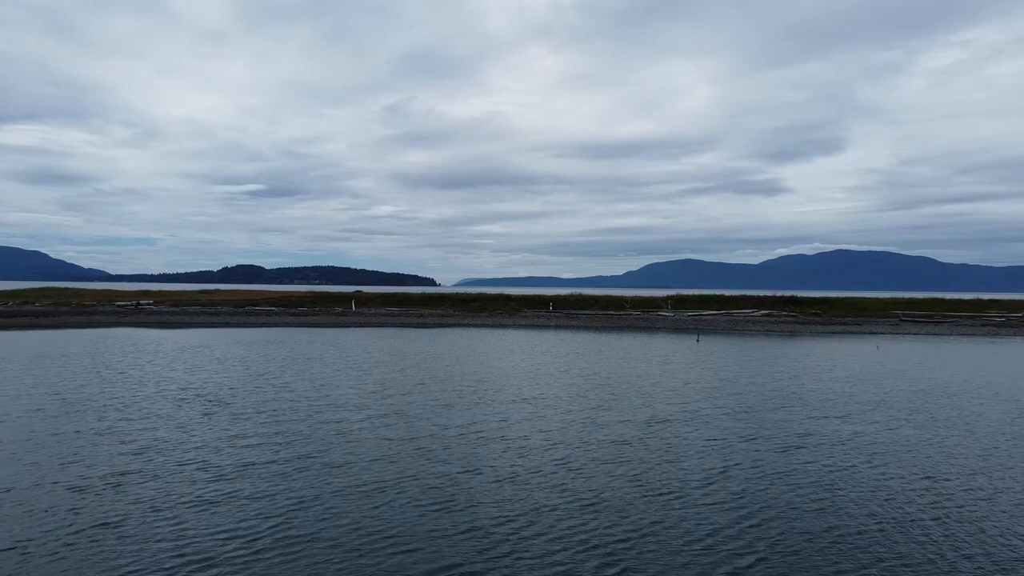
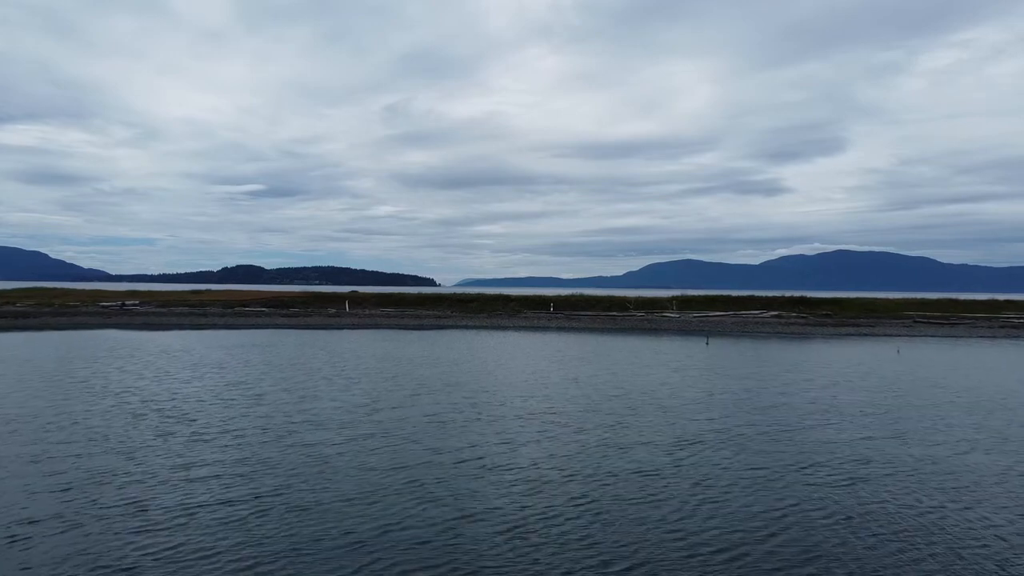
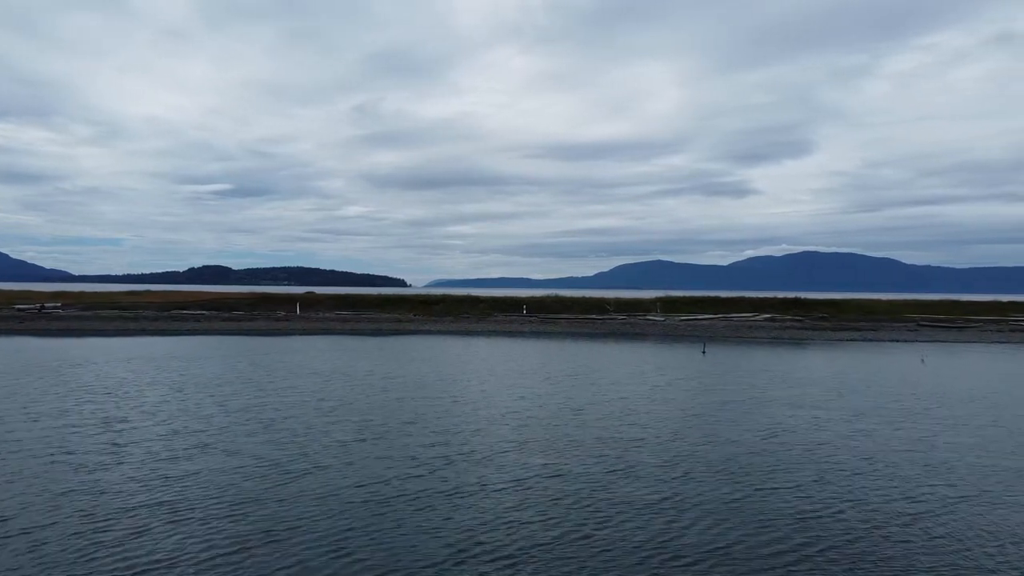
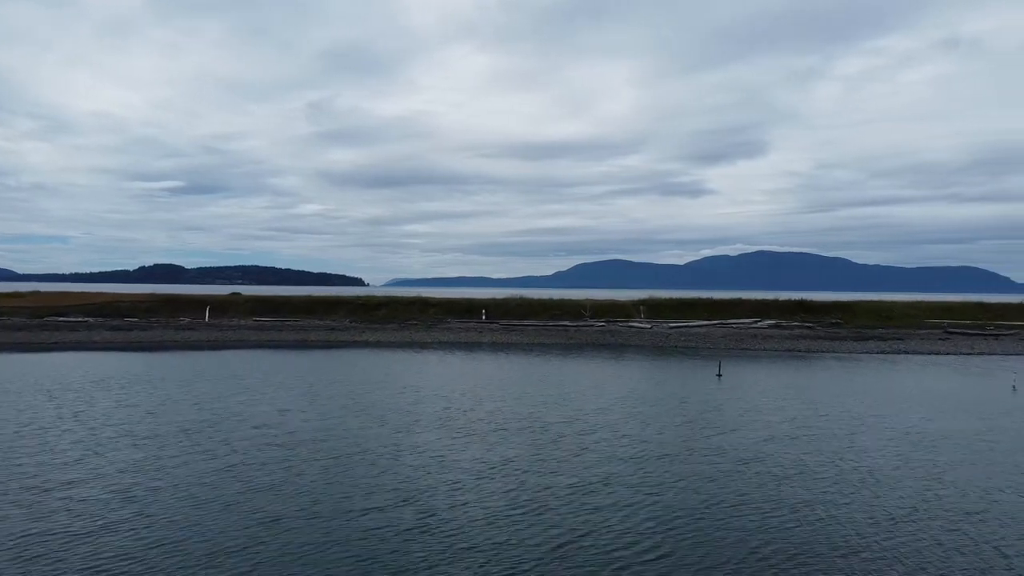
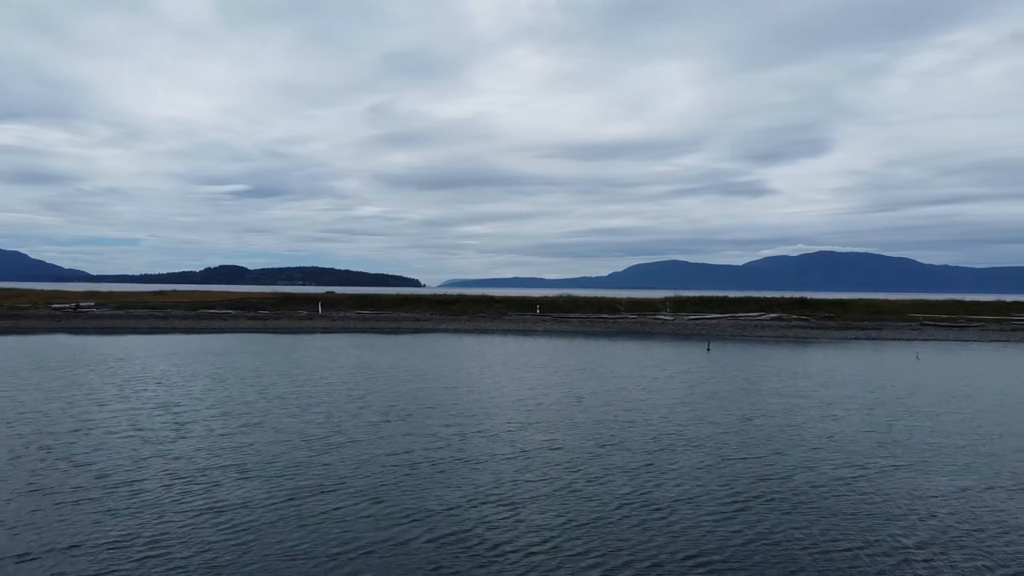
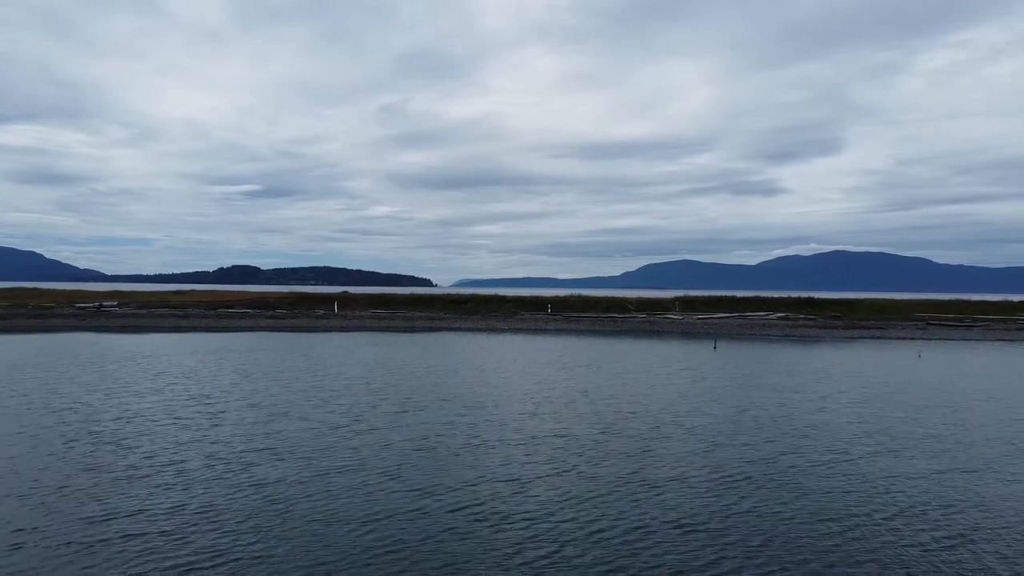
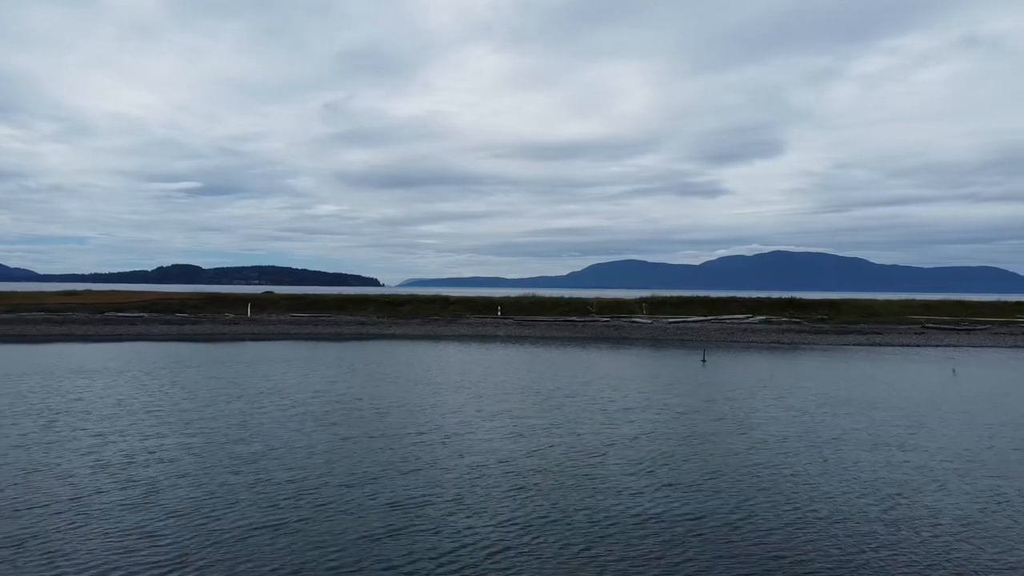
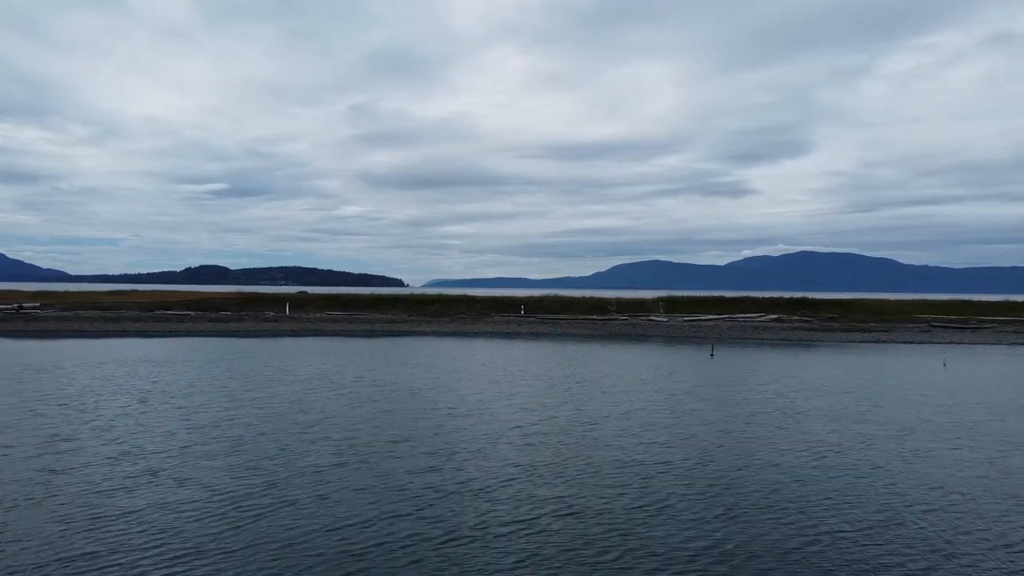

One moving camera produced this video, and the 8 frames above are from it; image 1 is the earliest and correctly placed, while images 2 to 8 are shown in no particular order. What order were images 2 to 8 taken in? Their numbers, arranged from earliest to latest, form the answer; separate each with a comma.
2, 6, 5, 3, 8, 7, 4
